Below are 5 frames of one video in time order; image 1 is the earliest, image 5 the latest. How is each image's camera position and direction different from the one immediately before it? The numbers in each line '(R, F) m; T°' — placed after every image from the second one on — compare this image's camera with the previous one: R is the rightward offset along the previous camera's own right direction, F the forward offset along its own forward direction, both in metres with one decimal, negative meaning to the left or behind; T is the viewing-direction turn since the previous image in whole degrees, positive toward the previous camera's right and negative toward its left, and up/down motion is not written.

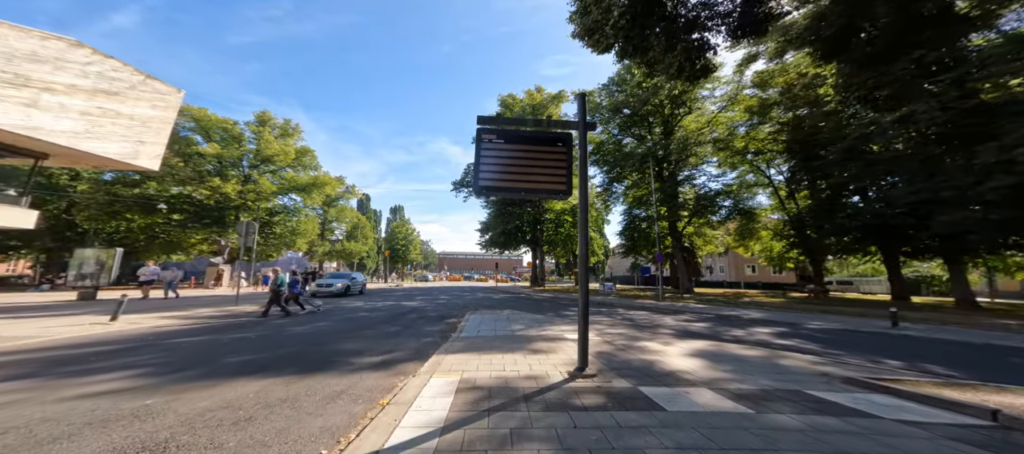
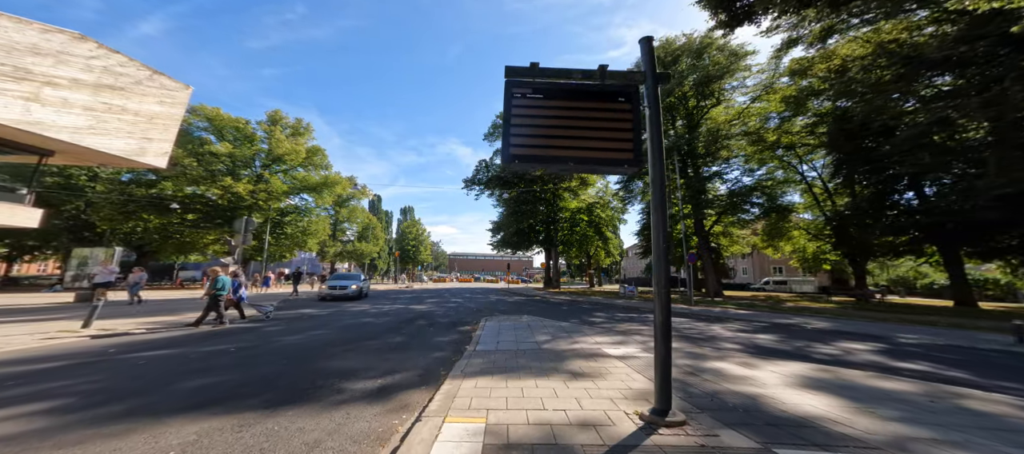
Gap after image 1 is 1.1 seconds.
(-0.3, +1.2) m; -2°
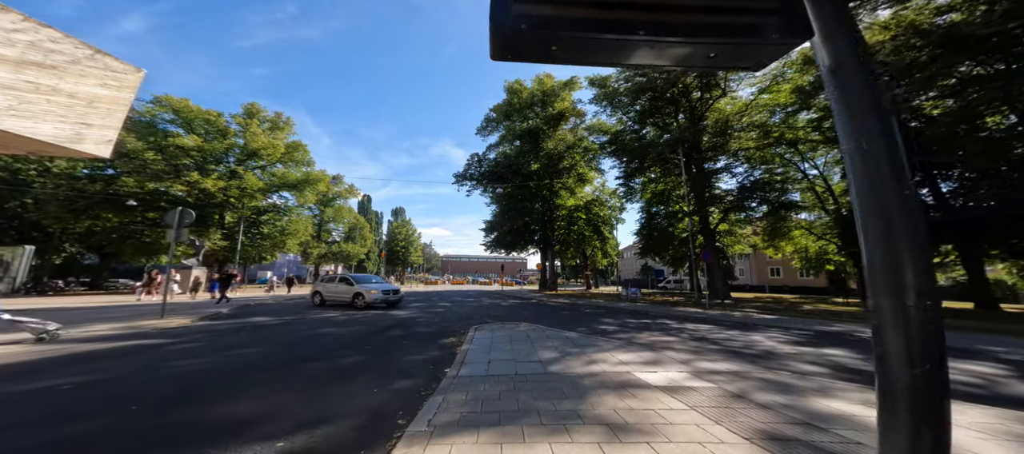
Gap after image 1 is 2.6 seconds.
(0.0, +1.7) m; +1°
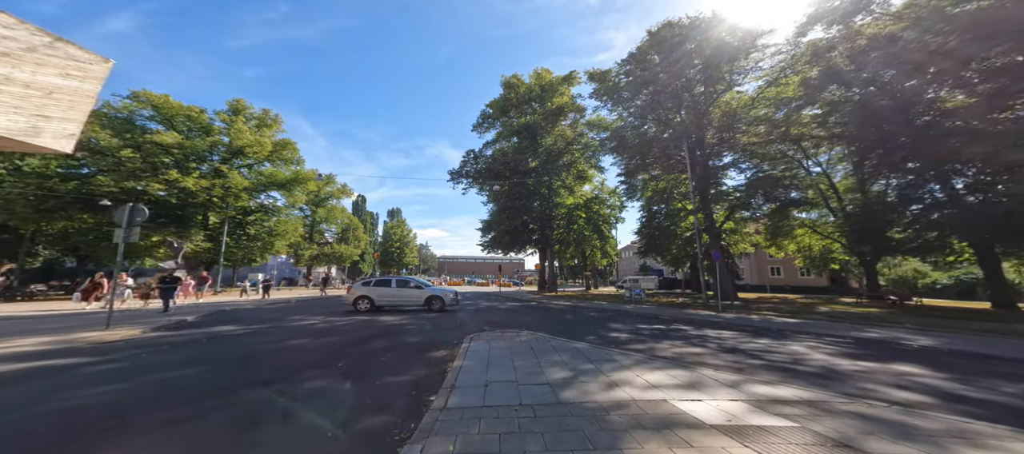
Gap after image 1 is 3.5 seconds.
(-0.1, +1.0) m; +1°
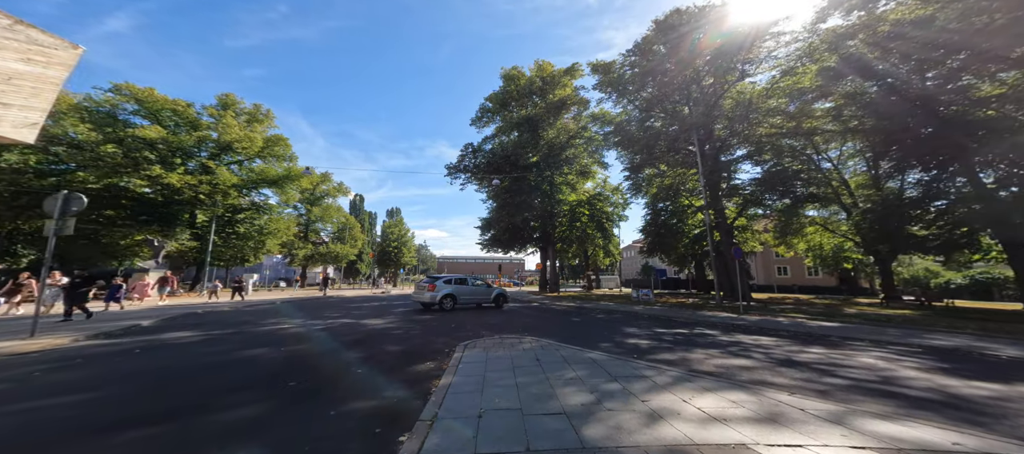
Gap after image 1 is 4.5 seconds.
(0.0, +1.1) m; 0°
